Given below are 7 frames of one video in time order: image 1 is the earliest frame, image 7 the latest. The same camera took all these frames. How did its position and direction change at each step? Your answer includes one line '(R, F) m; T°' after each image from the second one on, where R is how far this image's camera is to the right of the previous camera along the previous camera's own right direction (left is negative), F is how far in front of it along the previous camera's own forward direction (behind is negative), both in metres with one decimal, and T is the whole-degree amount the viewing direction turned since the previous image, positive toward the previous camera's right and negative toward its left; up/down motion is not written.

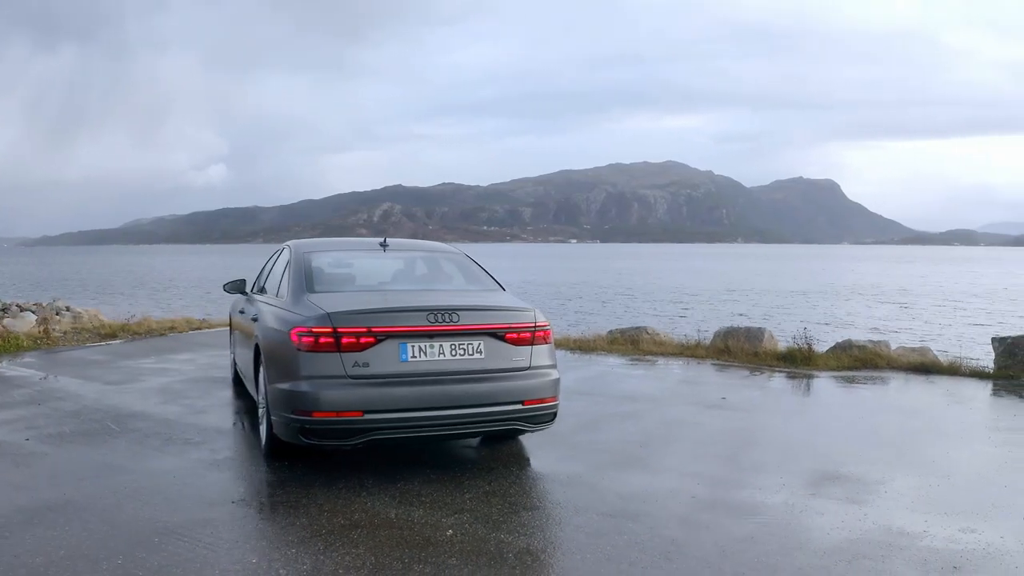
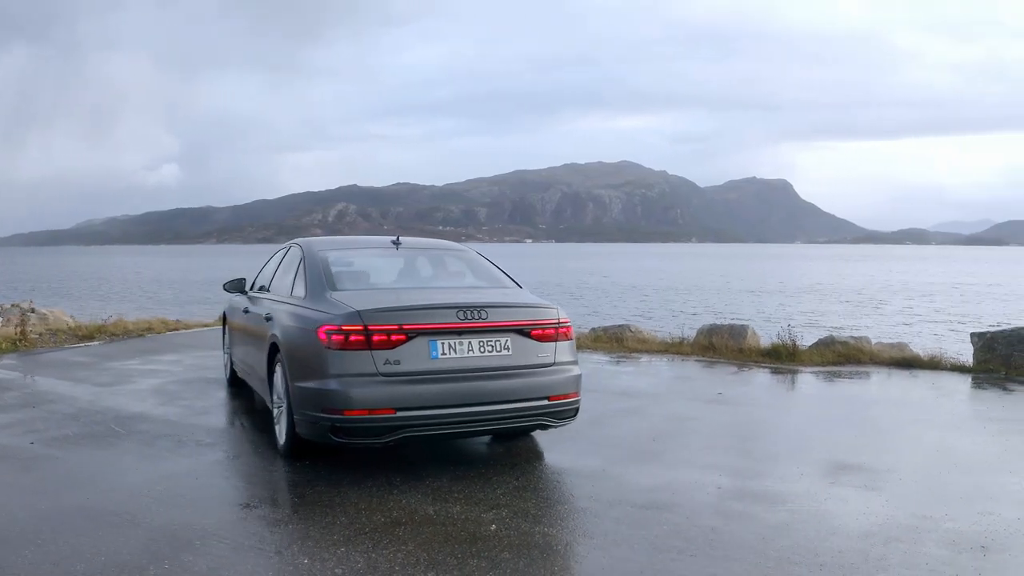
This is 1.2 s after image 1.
(-0.4, 0.0) m; +3°
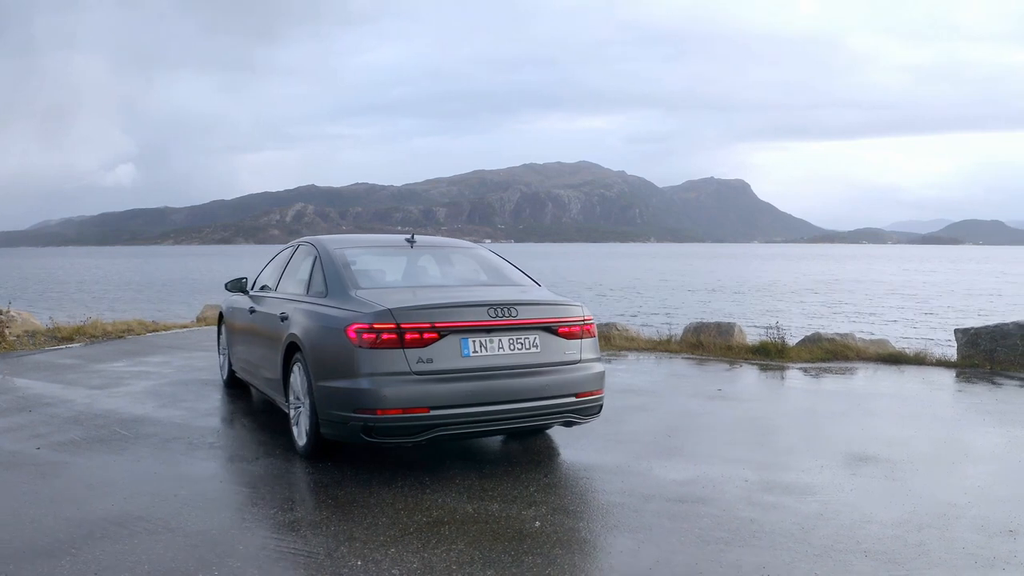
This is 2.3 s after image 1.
(-0.4, 0.0) m; +2°
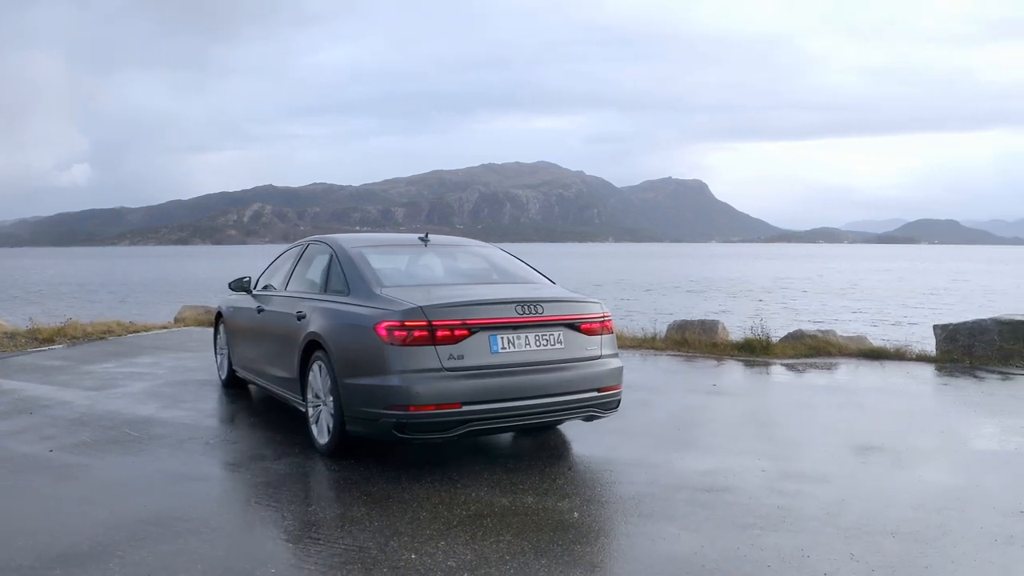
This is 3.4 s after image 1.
(-0.4, -0.1) m; +2°
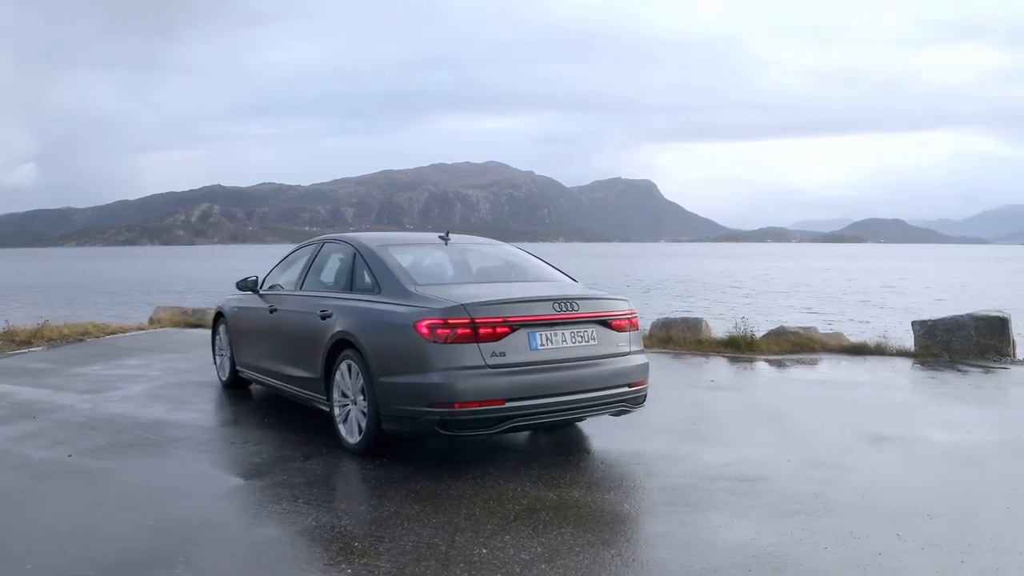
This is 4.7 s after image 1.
(-0.5, 0.0) m; +3°
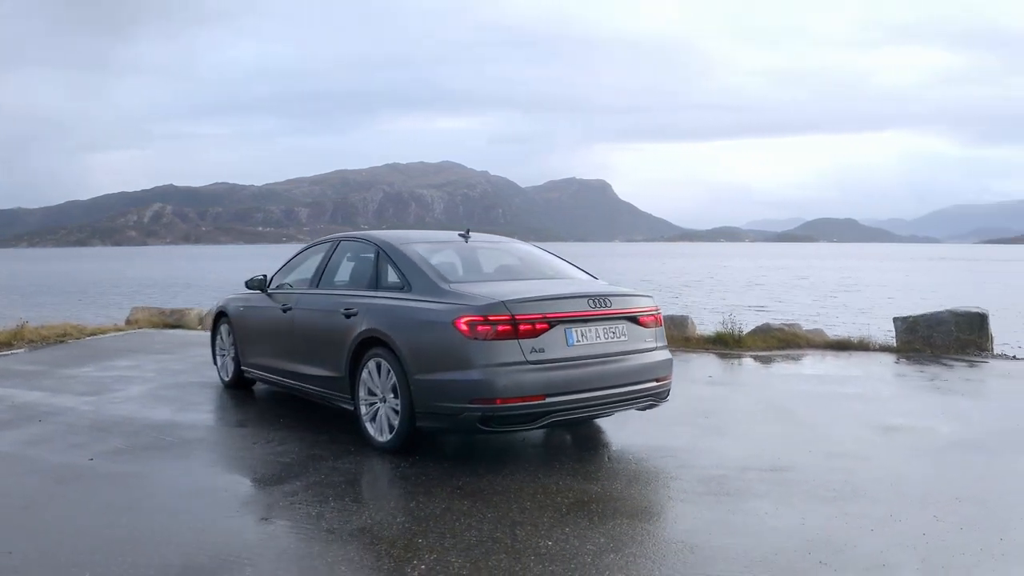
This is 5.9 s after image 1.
(-0.5, 0.0) m; +3°
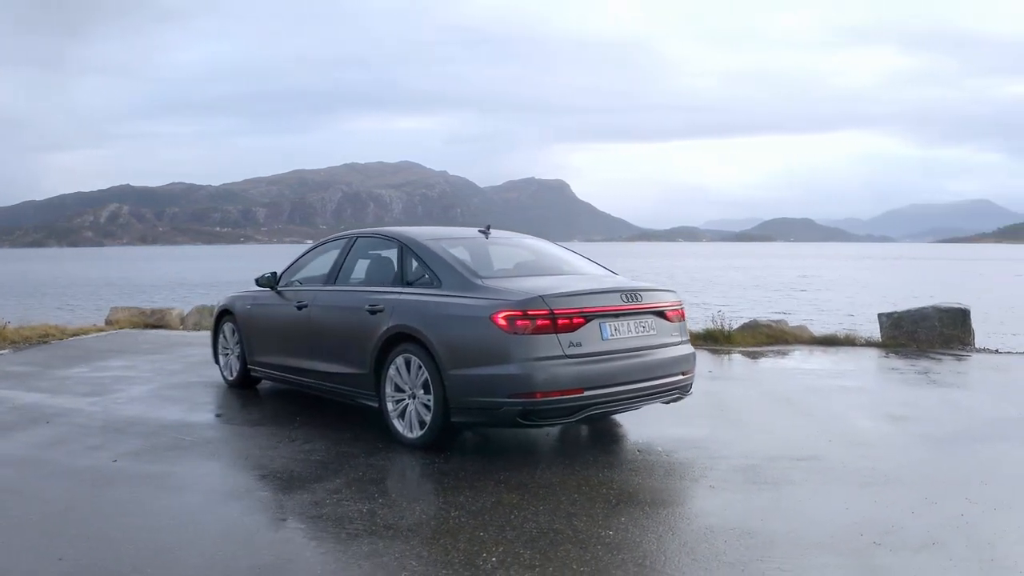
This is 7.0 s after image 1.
(-0.4, 0.0) m; +2°
